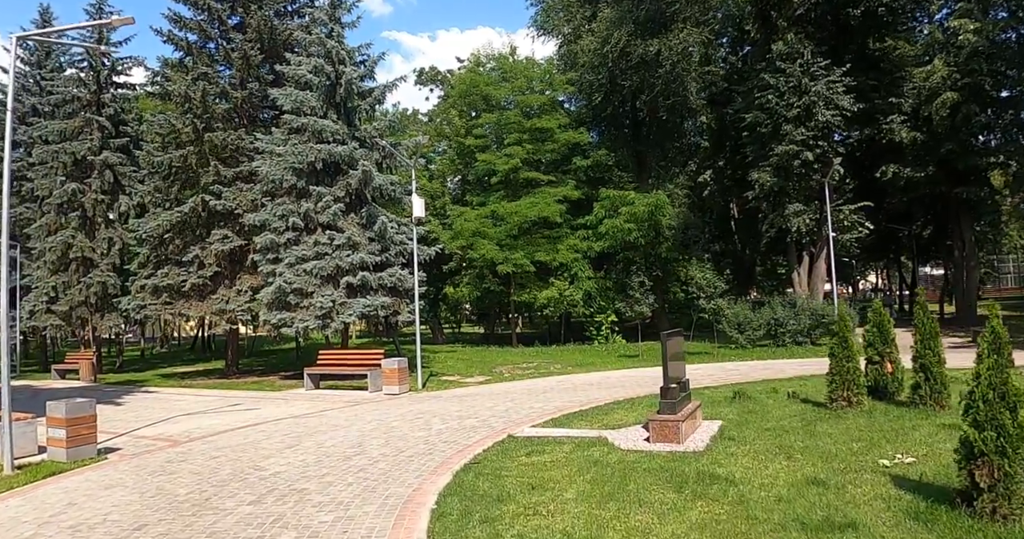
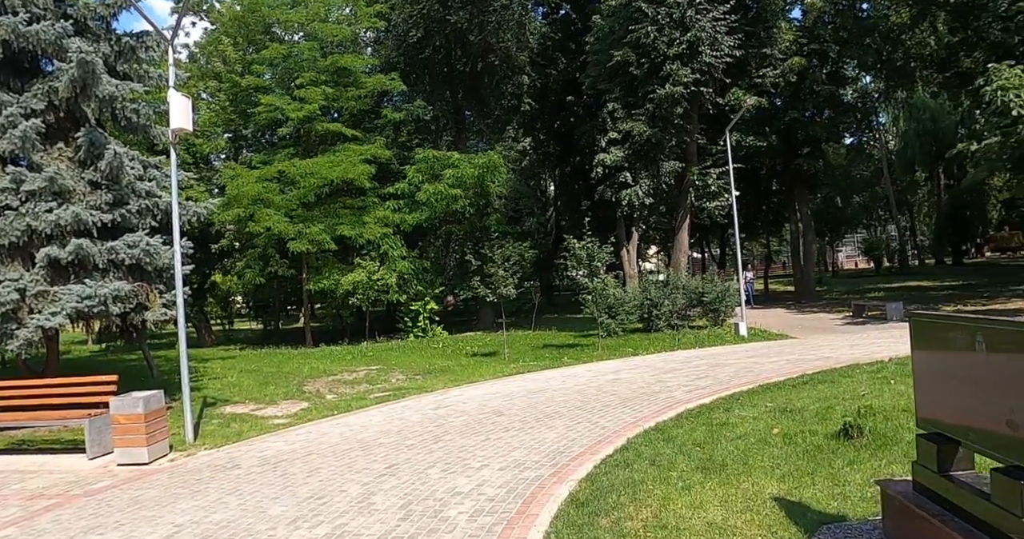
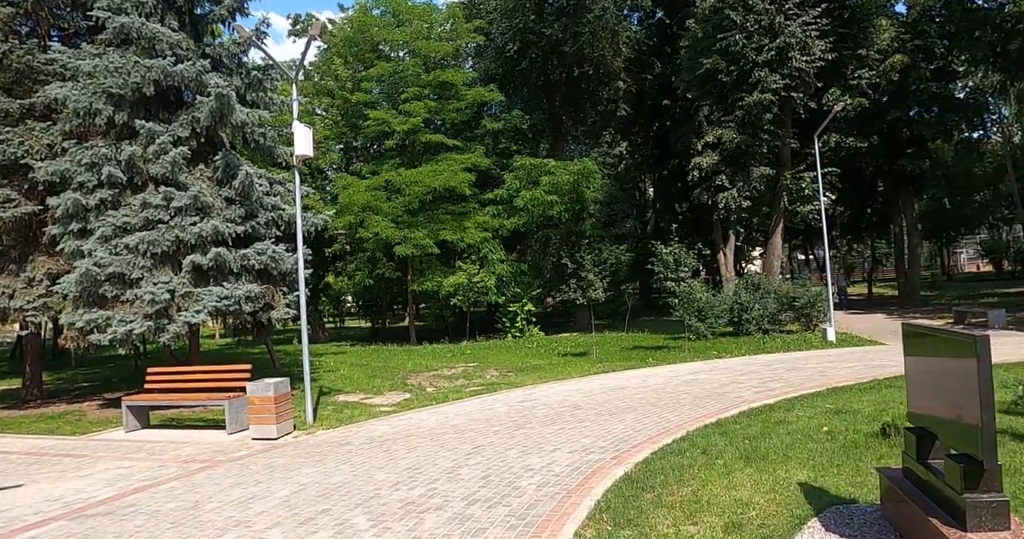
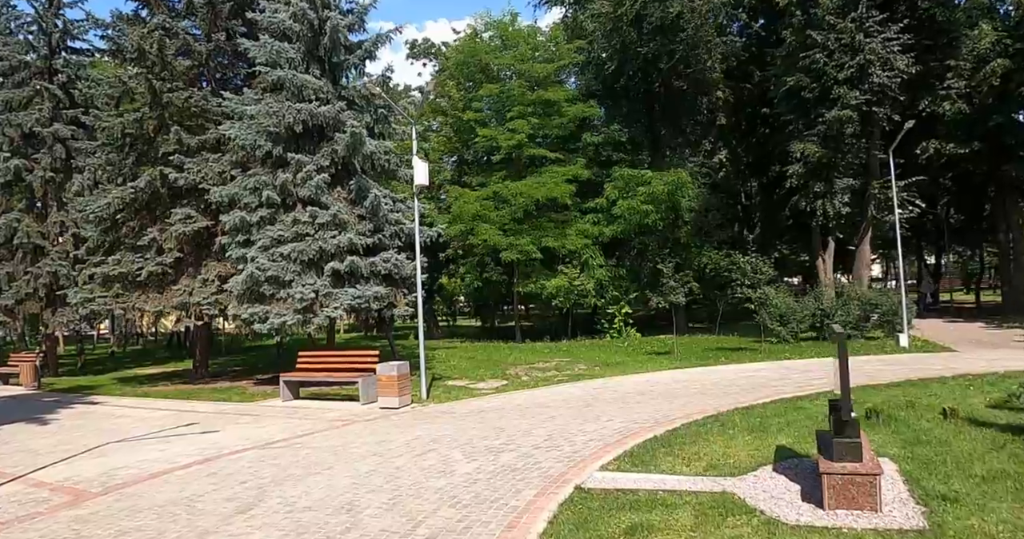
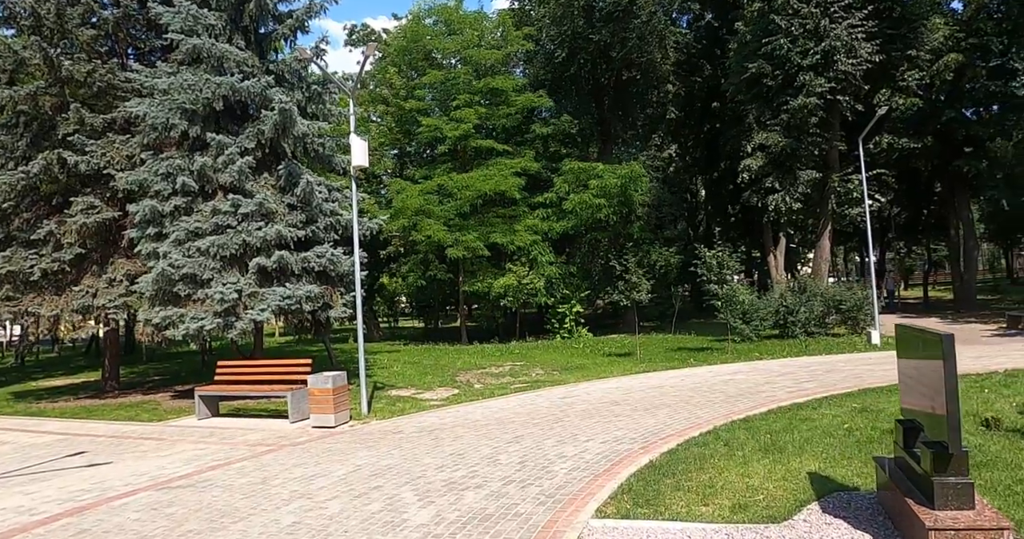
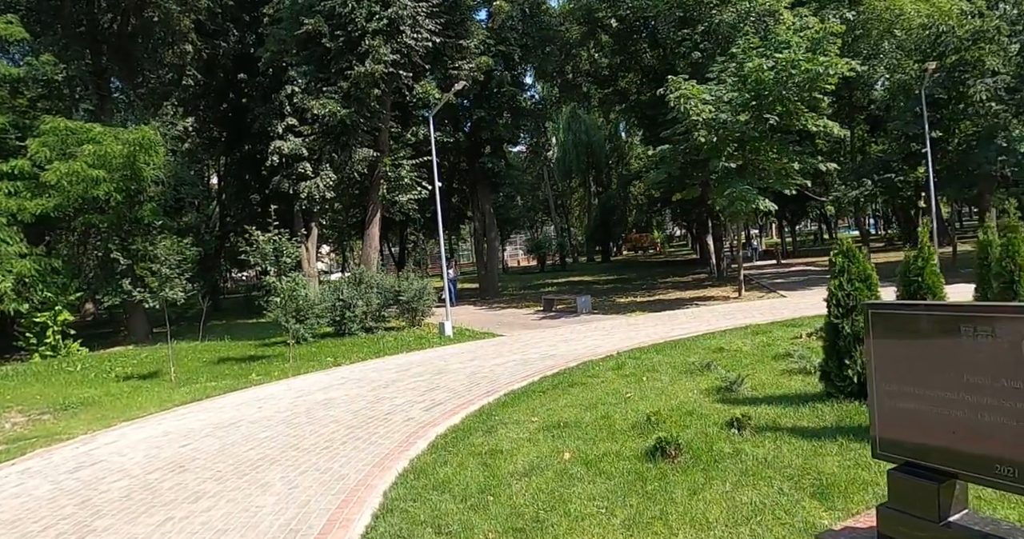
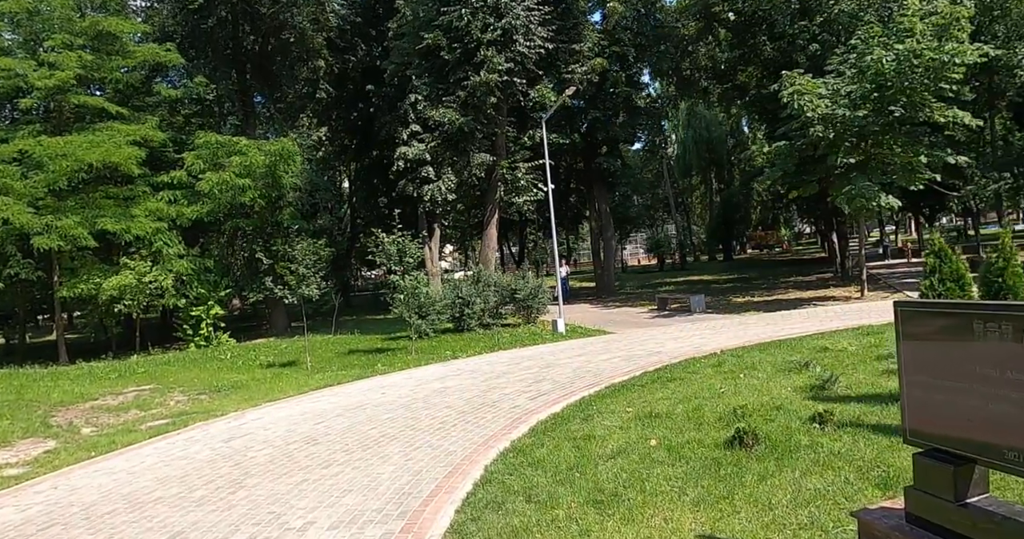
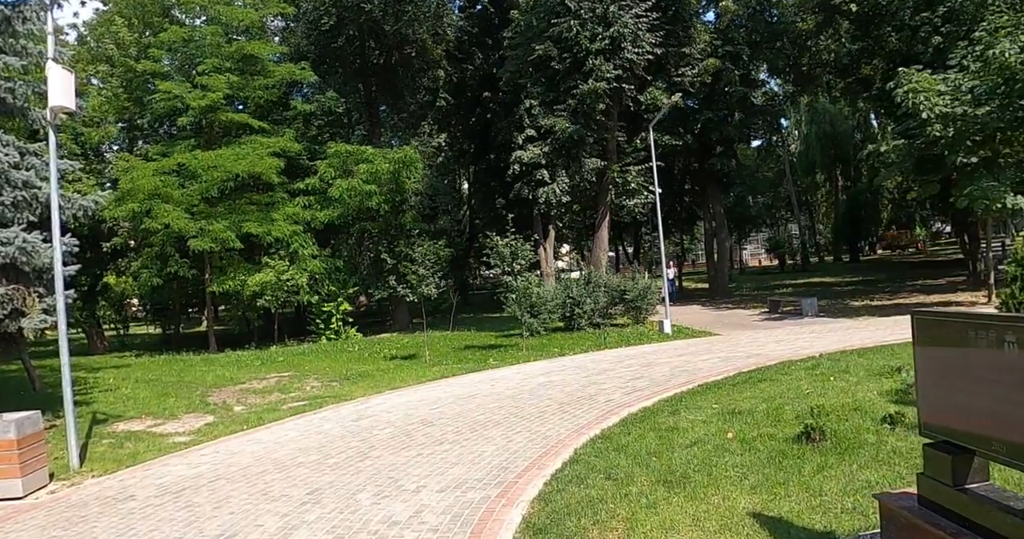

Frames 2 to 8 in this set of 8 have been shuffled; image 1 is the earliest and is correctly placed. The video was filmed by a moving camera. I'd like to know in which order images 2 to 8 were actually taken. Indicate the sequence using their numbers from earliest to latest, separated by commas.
4, 5, 3, 2, 8, 7, 6
